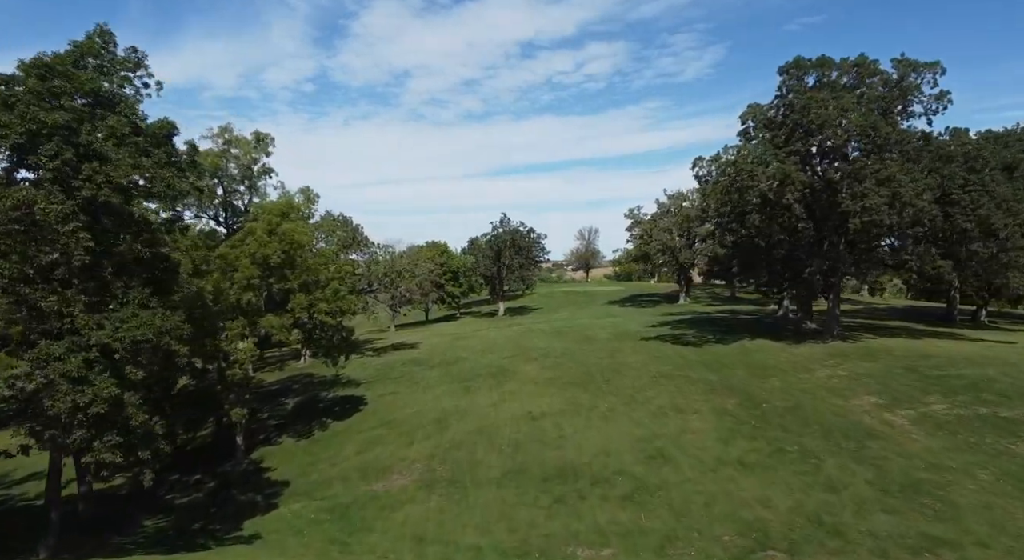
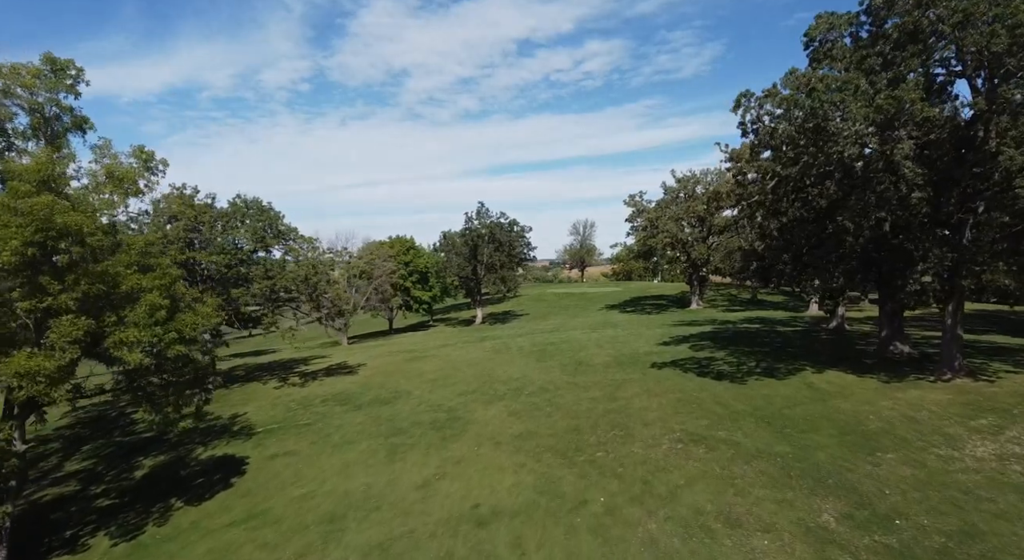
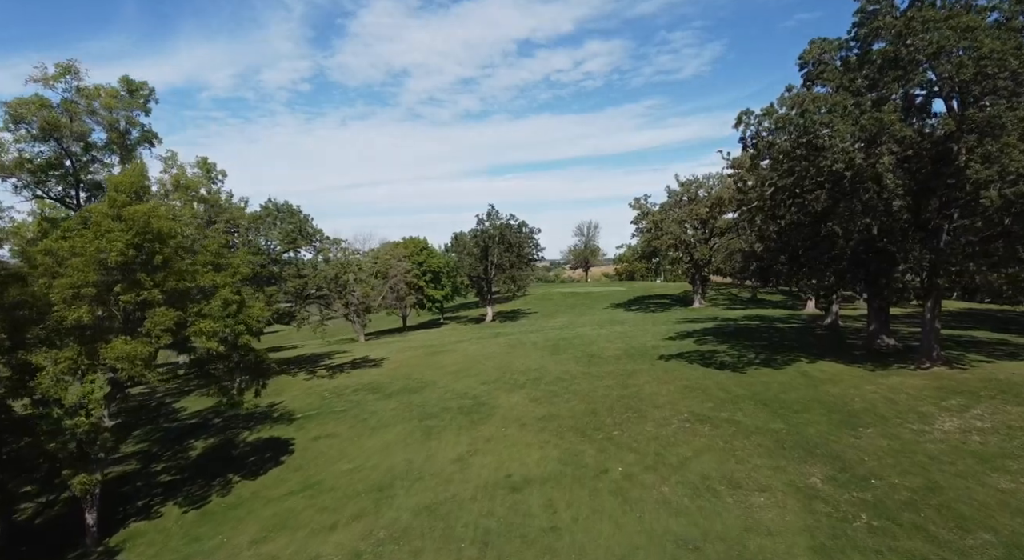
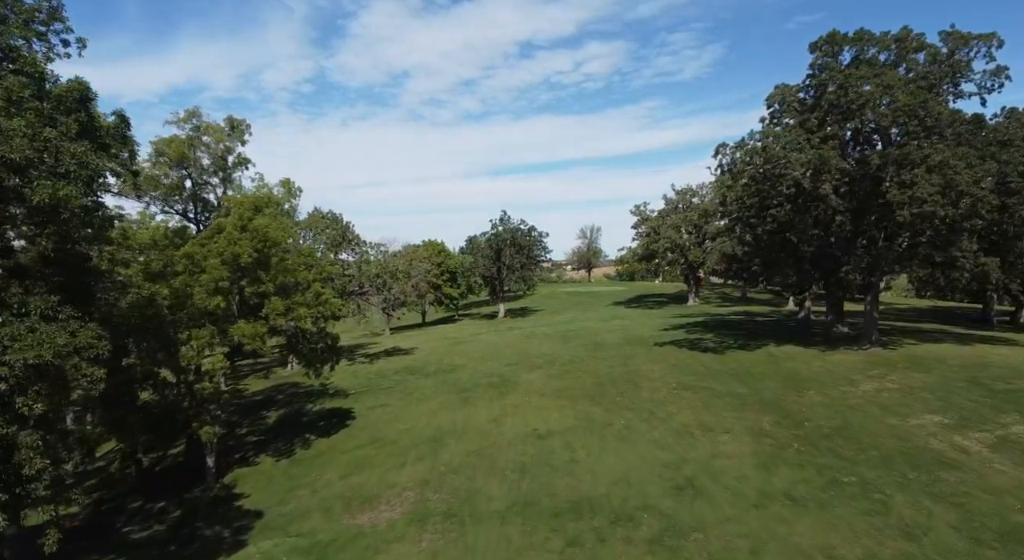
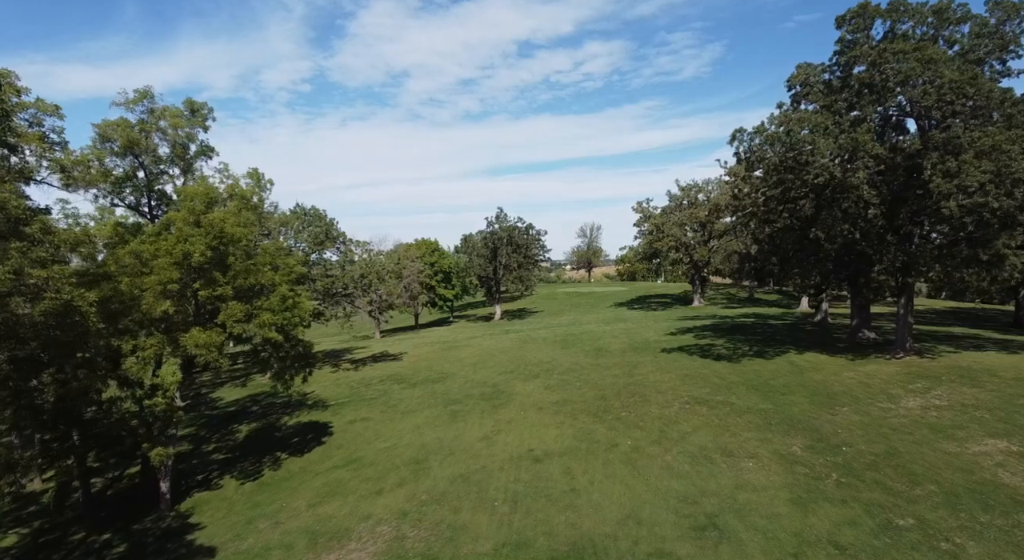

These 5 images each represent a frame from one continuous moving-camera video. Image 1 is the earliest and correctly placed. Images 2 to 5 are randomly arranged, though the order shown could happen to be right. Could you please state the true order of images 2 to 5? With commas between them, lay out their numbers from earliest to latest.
4, 5, 3, 2
